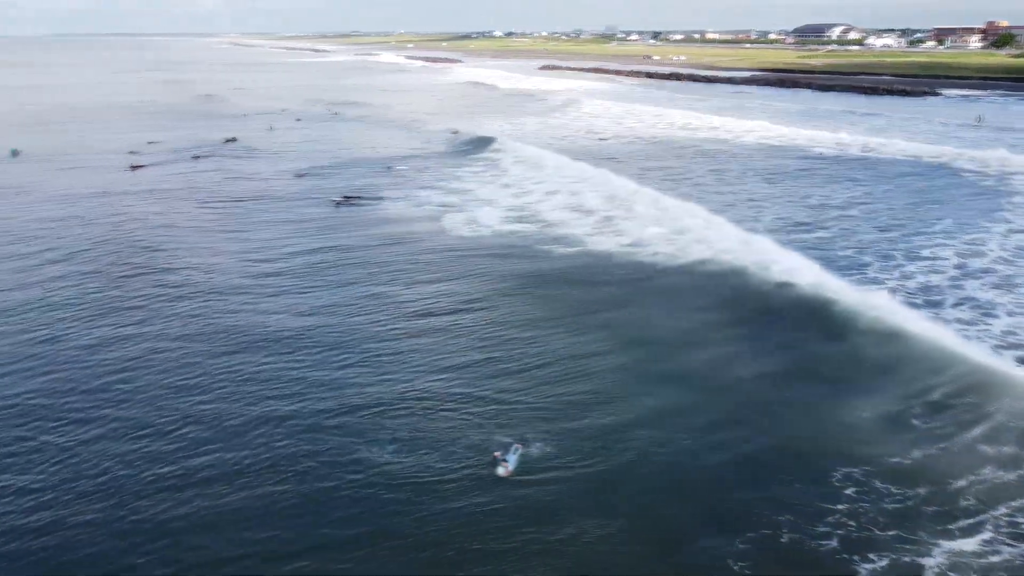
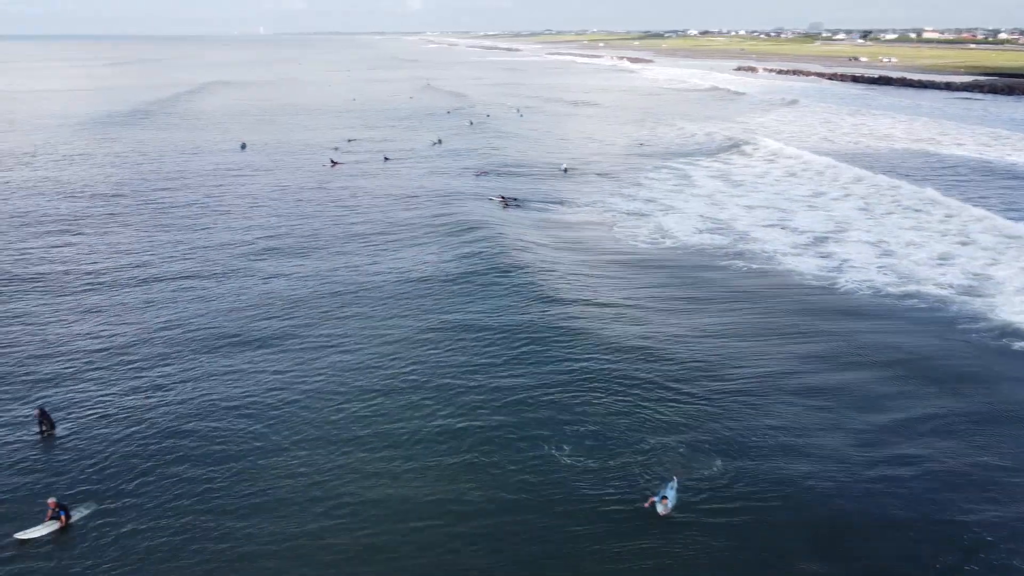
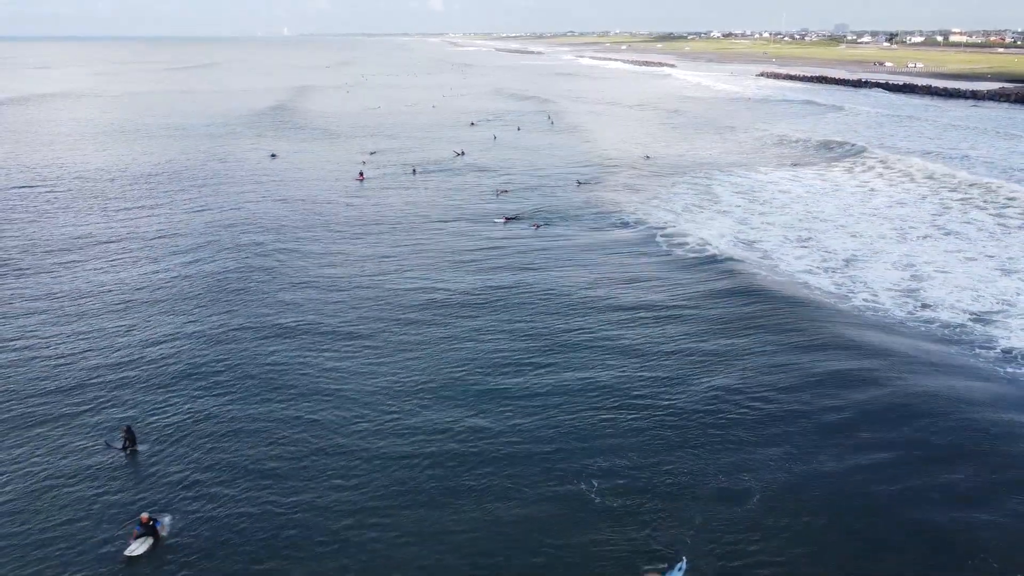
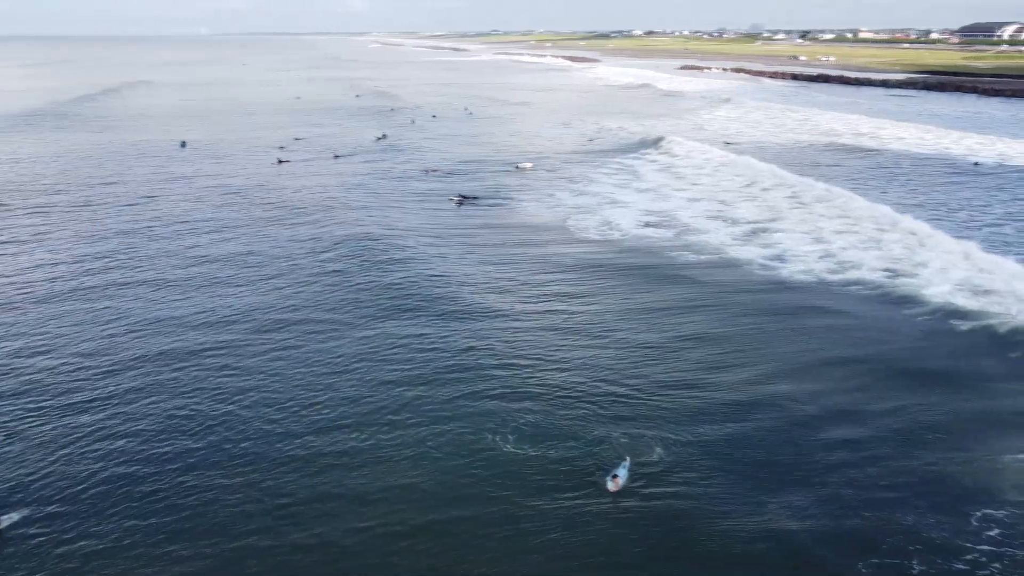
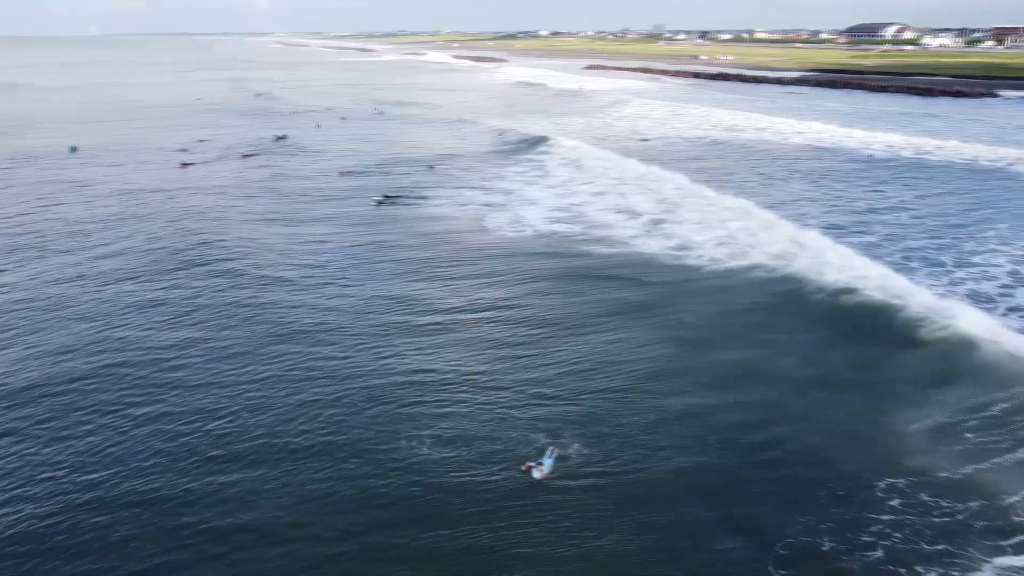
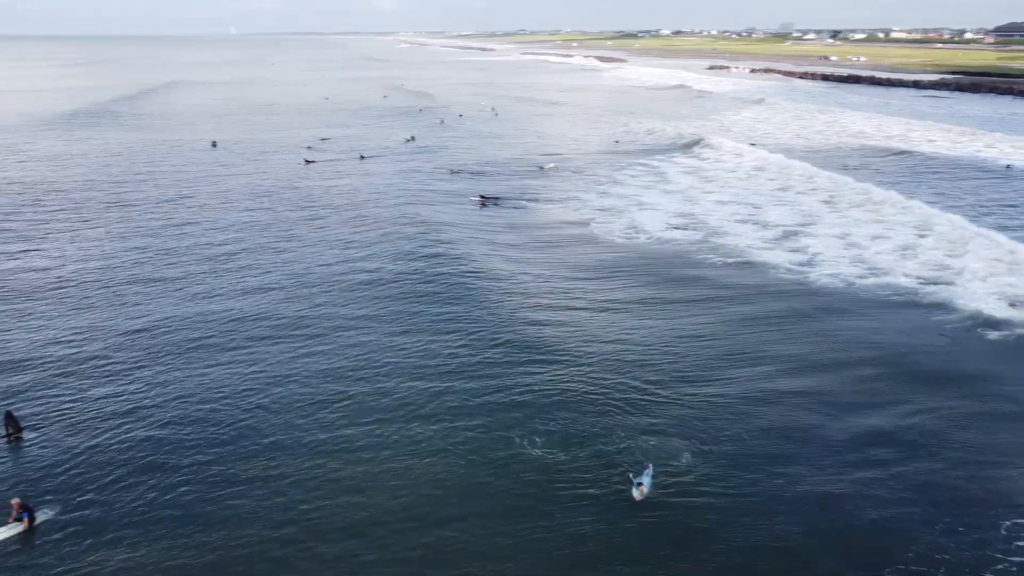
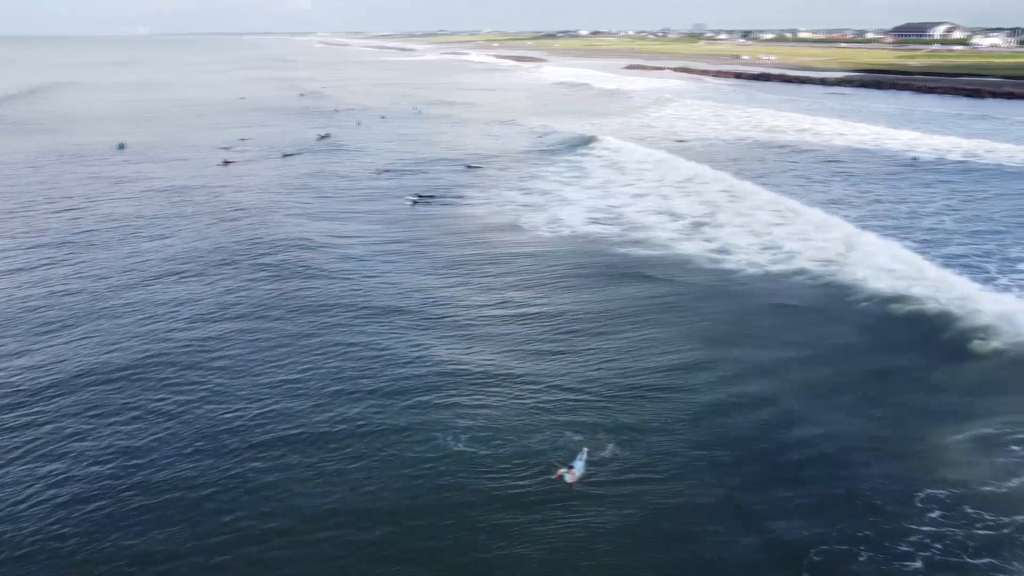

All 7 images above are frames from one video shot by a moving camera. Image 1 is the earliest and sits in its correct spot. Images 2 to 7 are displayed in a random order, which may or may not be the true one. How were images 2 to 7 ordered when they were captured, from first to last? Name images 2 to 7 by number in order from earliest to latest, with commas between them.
5, 7, 4, 6, 2, 3
